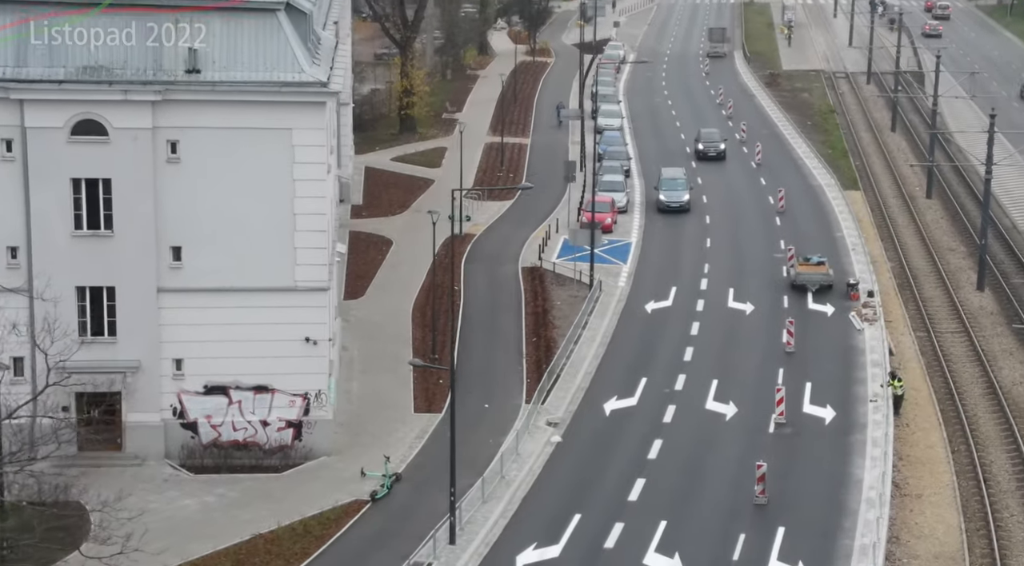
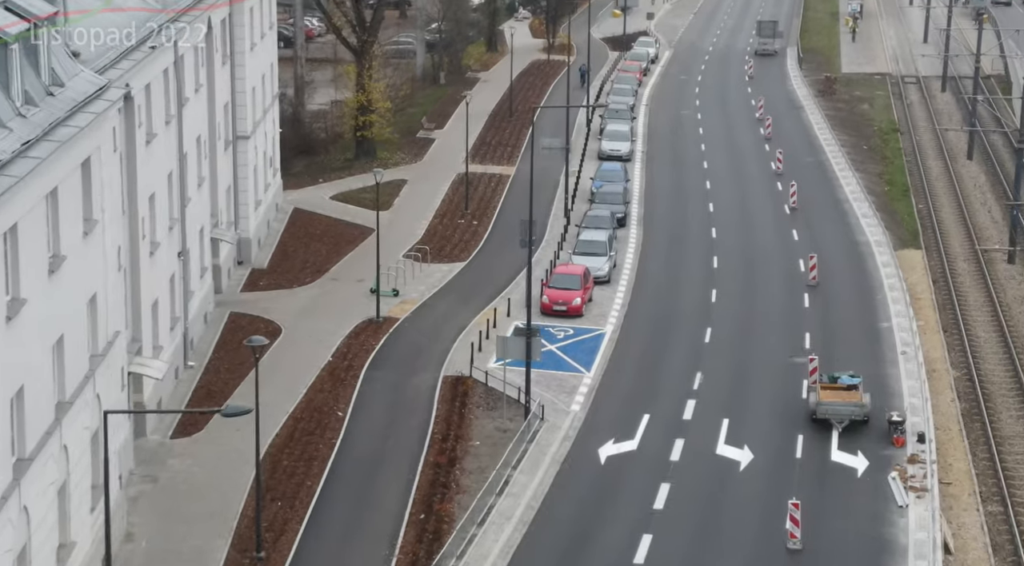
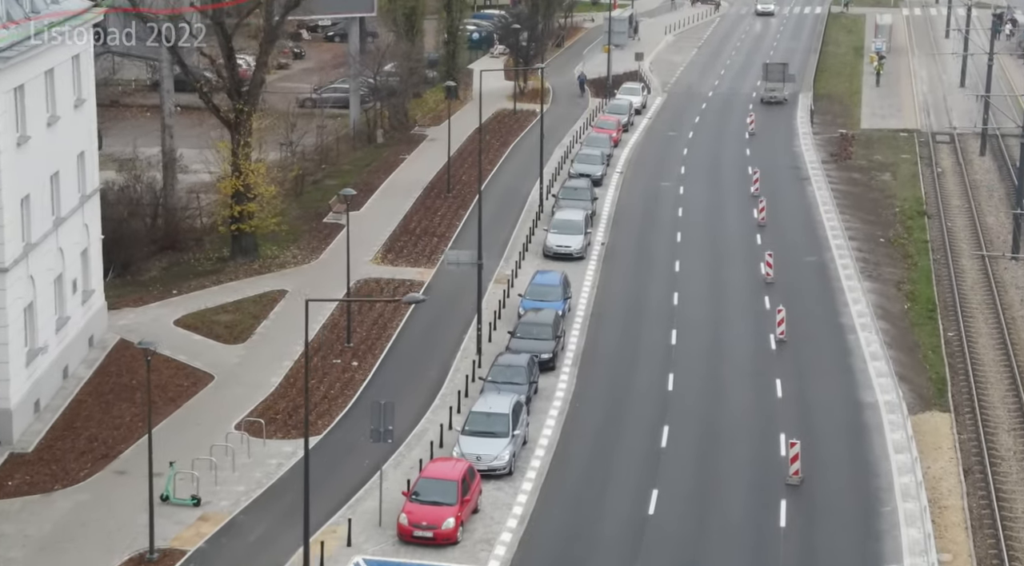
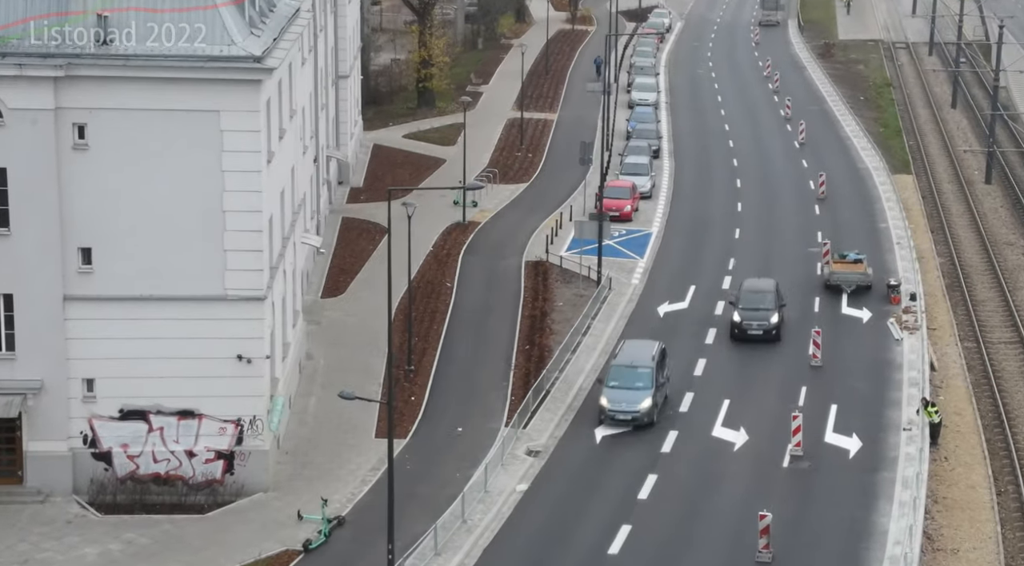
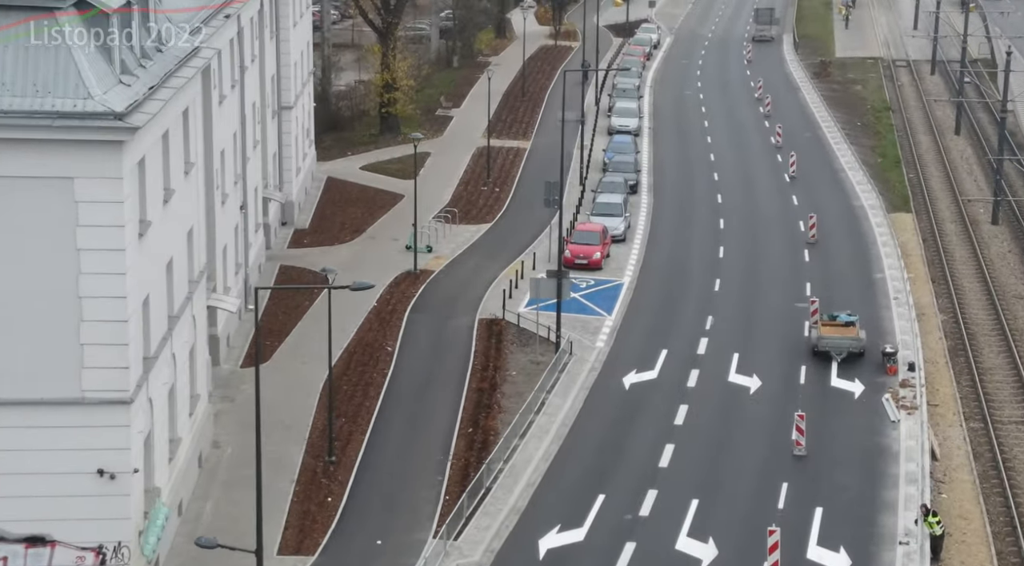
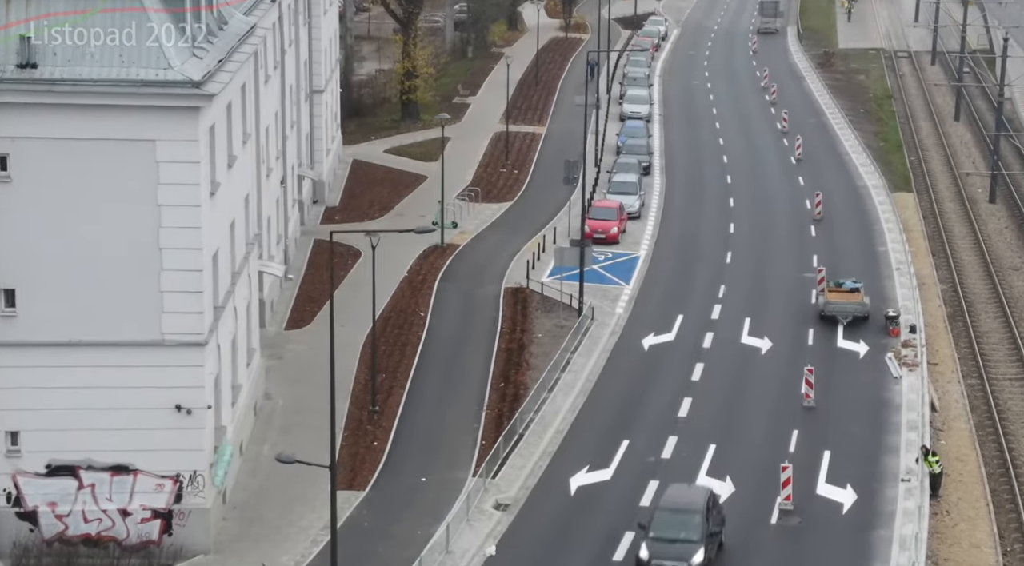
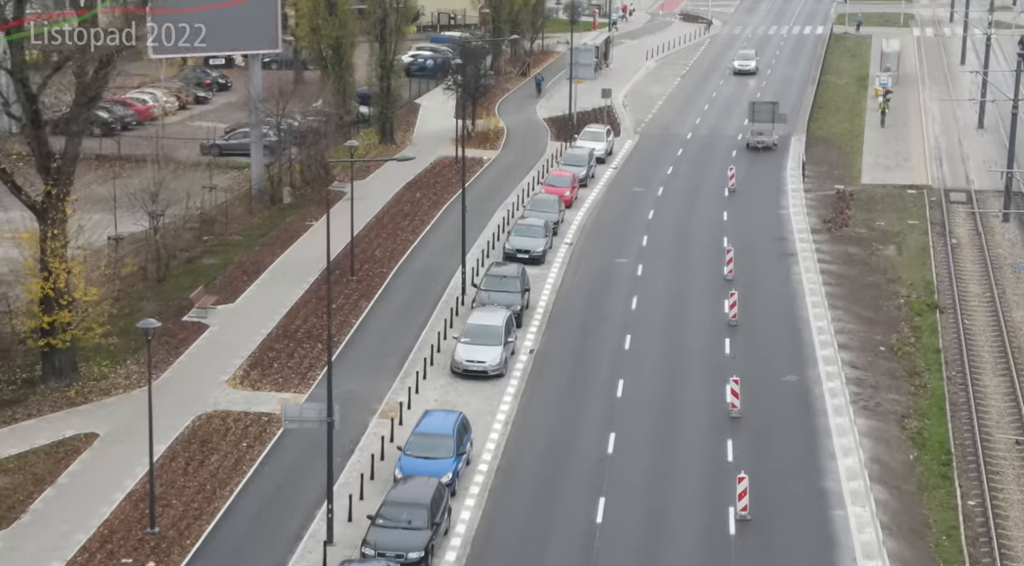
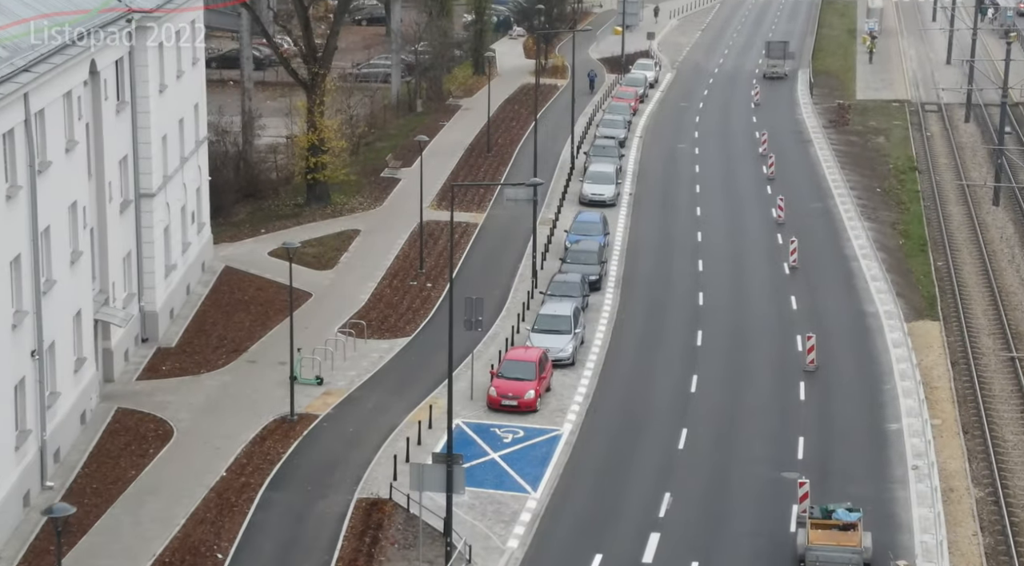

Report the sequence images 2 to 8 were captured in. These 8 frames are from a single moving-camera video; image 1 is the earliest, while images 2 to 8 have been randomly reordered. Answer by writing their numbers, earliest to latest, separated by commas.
4, 6, 5, 2, 8, 3, 7
